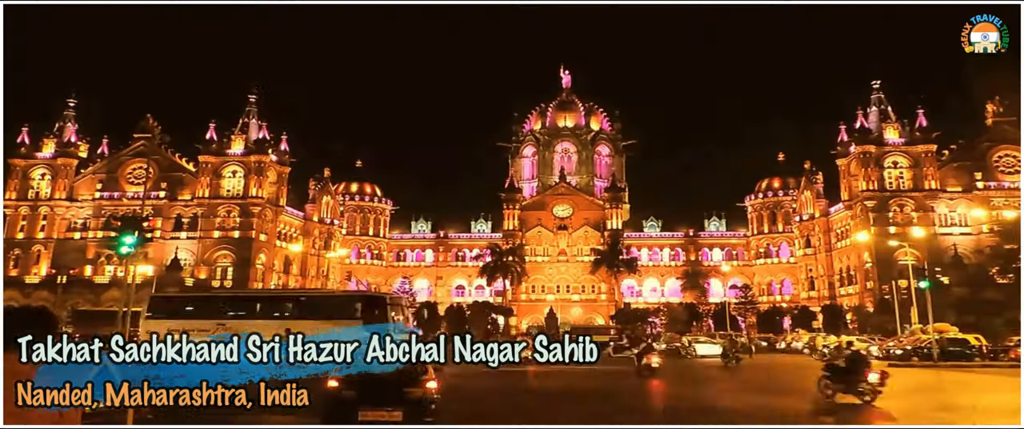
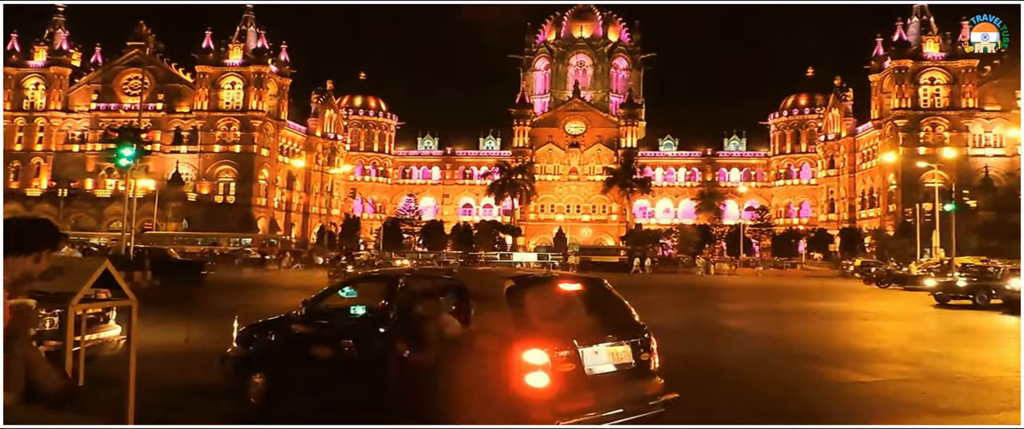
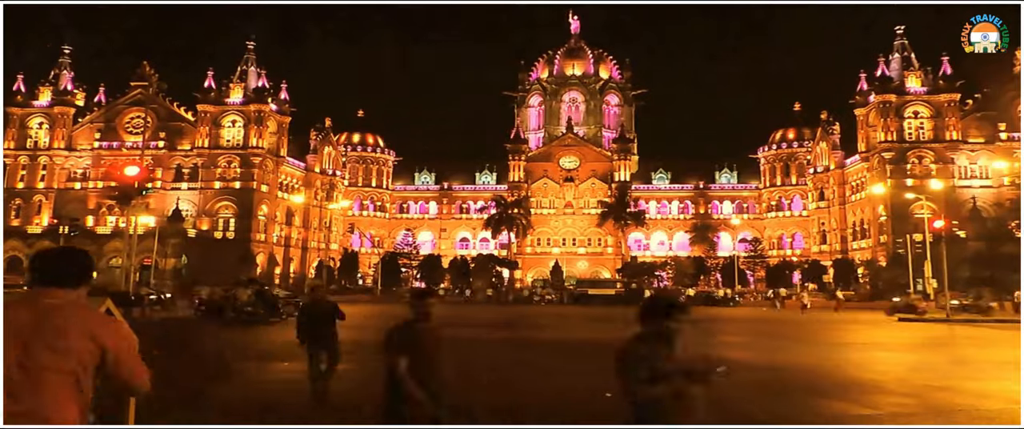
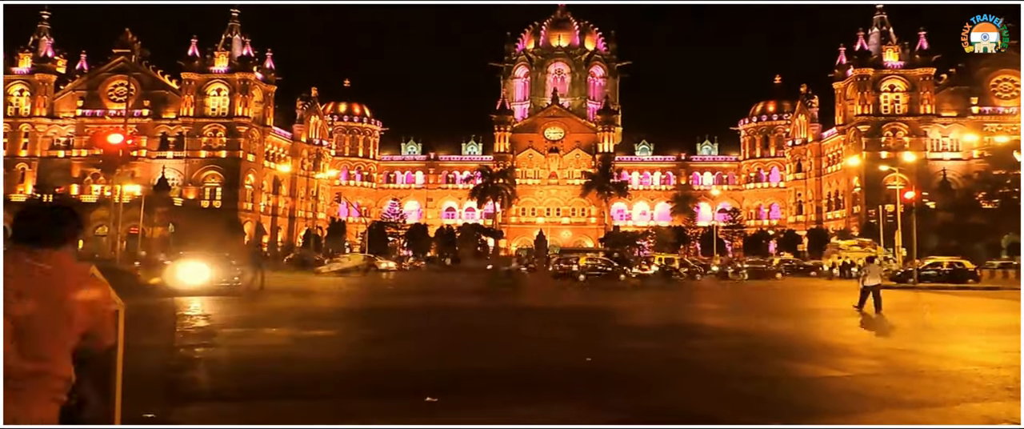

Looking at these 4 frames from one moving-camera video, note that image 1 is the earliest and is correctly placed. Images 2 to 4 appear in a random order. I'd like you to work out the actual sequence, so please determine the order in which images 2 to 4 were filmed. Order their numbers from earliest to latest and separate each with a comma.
3, 4, 2
